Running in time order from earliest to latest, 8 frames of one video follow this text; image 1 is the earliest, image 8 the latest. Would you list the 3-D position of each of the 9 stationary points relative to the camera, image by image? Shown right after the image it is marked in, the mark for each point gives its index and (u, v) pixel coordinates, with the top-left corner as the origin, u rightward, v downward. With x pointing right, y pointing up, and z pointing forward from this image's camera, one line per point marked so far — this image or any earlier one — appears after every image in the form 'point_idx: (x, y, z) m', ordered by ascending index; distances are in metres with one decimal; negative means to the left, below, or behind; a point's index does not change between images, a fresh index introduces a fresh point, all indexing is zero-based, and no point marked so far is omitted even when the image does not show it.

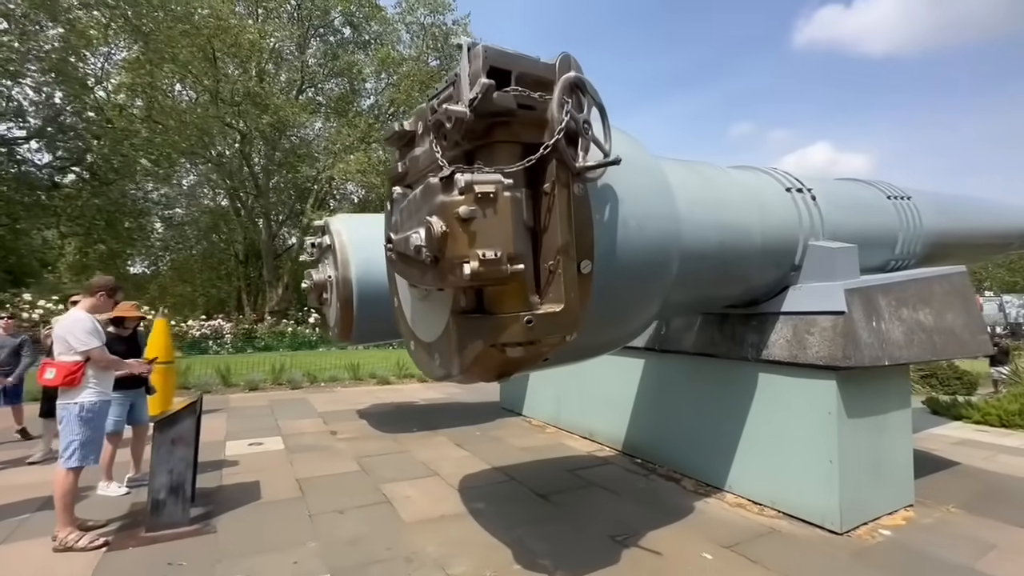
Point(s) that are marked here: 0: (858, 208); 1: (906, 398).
0: (+3.1, +0.7, +4.1) m
1: (+3.2, -0.9, +3.7) m
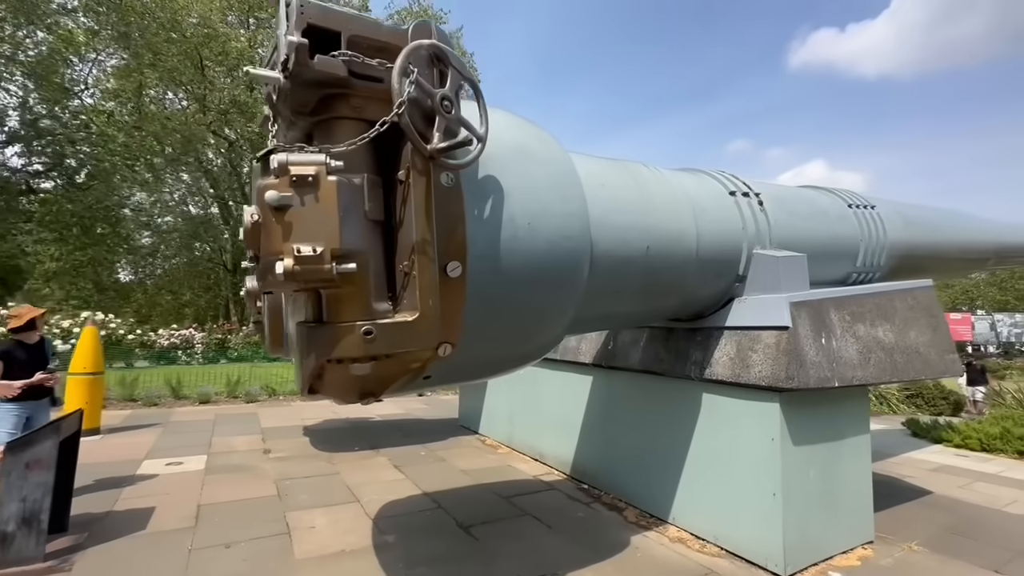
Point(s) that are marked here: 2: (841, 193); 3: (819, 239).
0: (+2.5, +0.6, +3.8) m
1: (+2.6, -1.0, +3.4) m
2: (+3.0, +0.9, +4.3) m
3: (+2.5, +0.4, +3.7) m
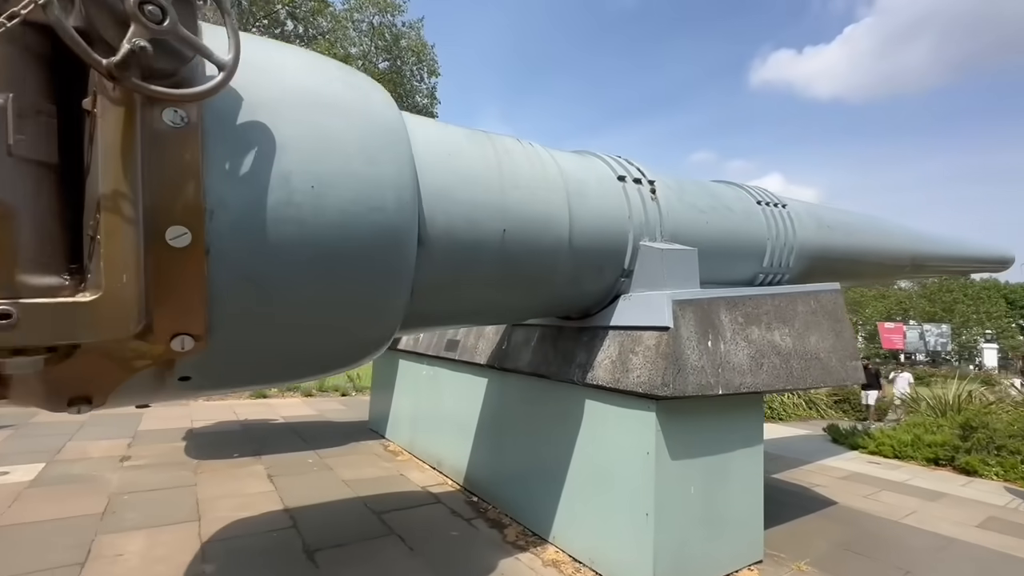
0: (+1.6, +0.6, +3.5) m
1: (+1.7, -1.0, +3.1) m
2: (+2.1, +0.9, +4.1) m
3: (+1.6, +0.4, +3.5) m
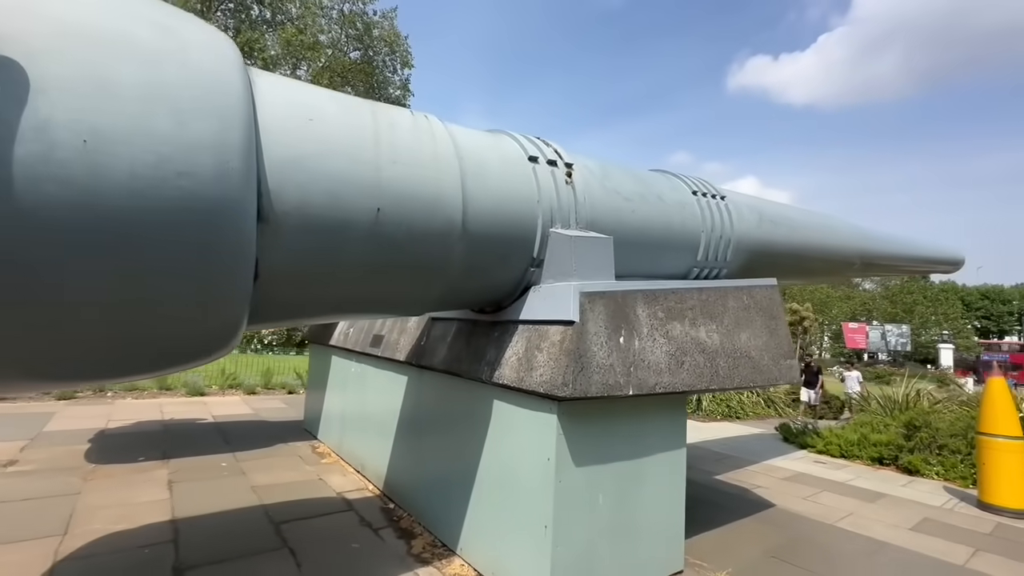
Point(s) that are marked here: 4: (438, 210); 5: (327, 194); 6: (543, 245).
0: (+1.0, +0.6, +3.3) m
1: (+1.1, -0.9, +2.9) m
2: (+1.5, +0.9, +3.9) m
3: (+1.0, +0.4, +3.3) m
4: (-0.4, +0.4, +2.2) m
5: (-0.8, +0.4, +1.9) m
6: (+0.2, +0.2, +2.7) m
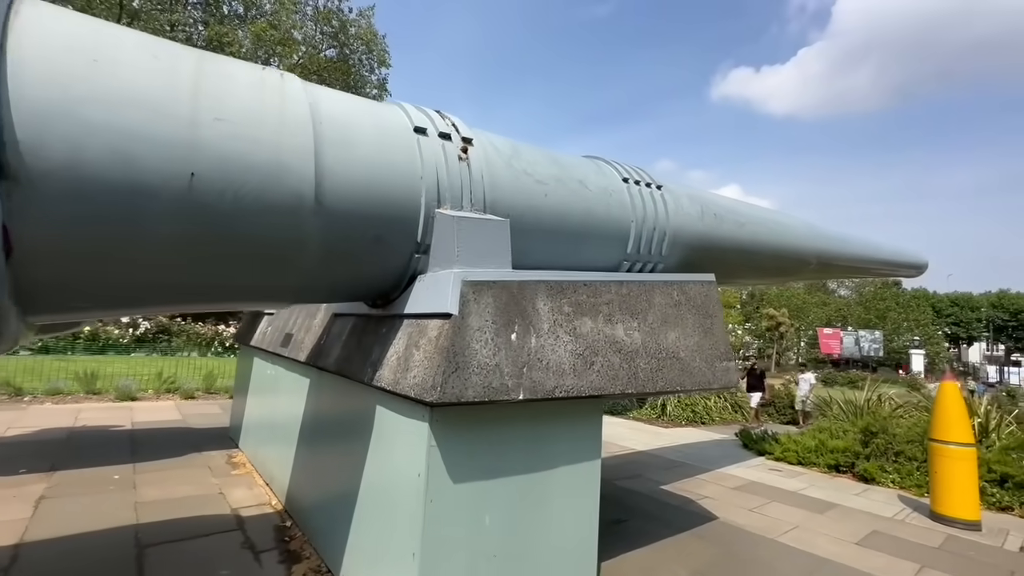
0: (+0.4, +0.7, +3.0) m
1: (+0.5, -0.9, +2.6) m
2: (+0.8, +0.9, +3.6) m
3: (+0.4, +0.5, +3.0) m
4: (-0.9, +0.4, +1.9) m
5: (-1.3, +0.5, +1.5) m
6: (-0.4, +0.3, +2.3) m
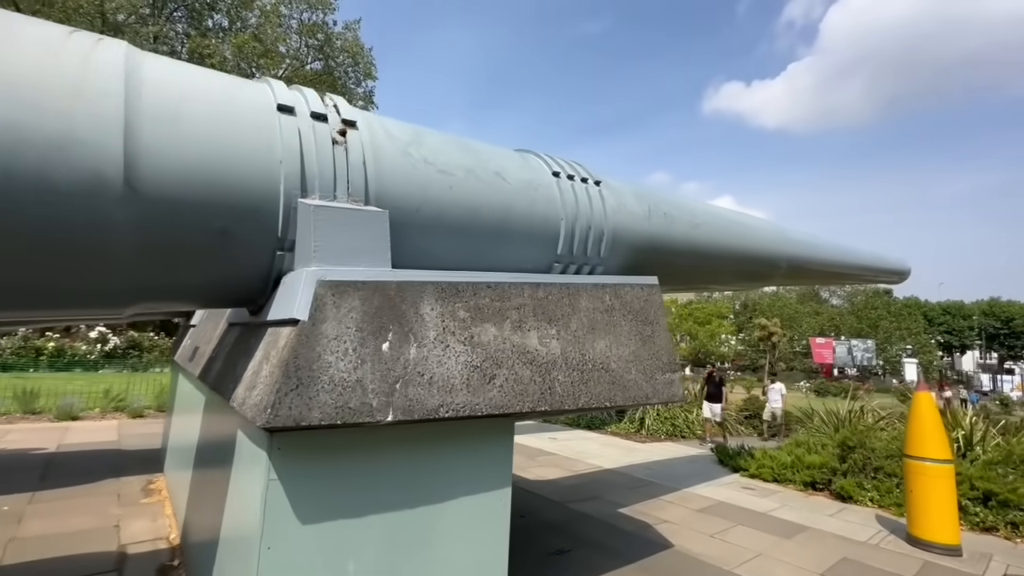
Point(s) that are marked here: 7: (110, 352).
0: (-0.2, +0.7, +2.7) m
1: (-0.1, -0.9, +2.3) m
2: (+0.3, +0.9, +3.3) m
3: (-0.2, +0.5, +2.7) m
4: (-1.5, +0.4, +1.5) m
5: (-1.8, +0.5, +1.2) m
6: (-0.9, +0.3, +2.0) m
7: (-13.4, -2.1, +15.5) m
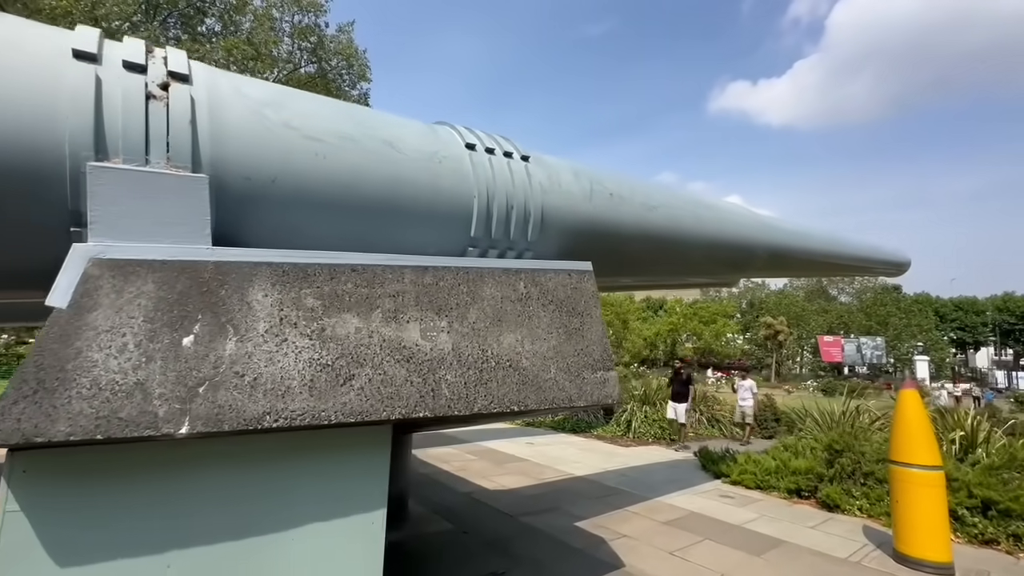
0: (-0.7, +0.7, +2.3) m
1: (-0.6, -0.8, +1.9) m
2: (-0.2, +1.0, +2.9) m
3: (-0.7, +0.5, +2.3) m
4: (-2.0, +0.5, +1.2) m
5: (-2.4, +0.5, +0.9) m
6: (-1.5, +0.3, +1.6) m
7: (-13.7, -2.3, +15.4) m
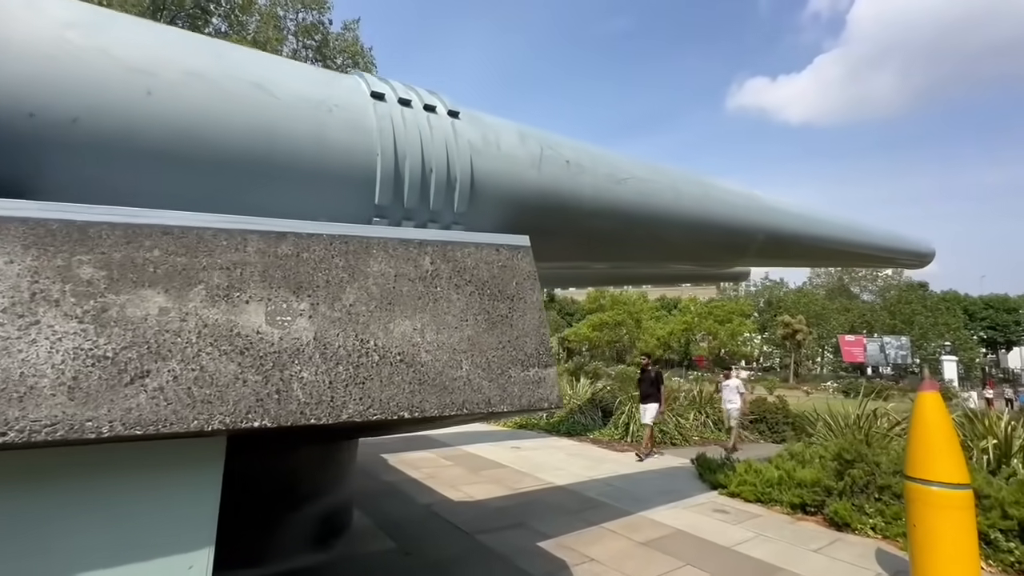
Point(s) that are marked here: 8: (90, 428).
0: (-1.1, +0.8, +1.9) m
1: (-1.0, -0.7, +1.4) m
2: (-0.6, +1.1, +2.4) m
3: (-1.1, +0.6, +1.8) m
4: (-2.5, +0.6, +0.8) m
5: (-2.9, +0.6, +0.5) m
6: (-1.9, +0.4, +1.2) m
7: (-13.6, -2.3, +15.3) m
8: (-1.1, -0.4, +1.3) m
